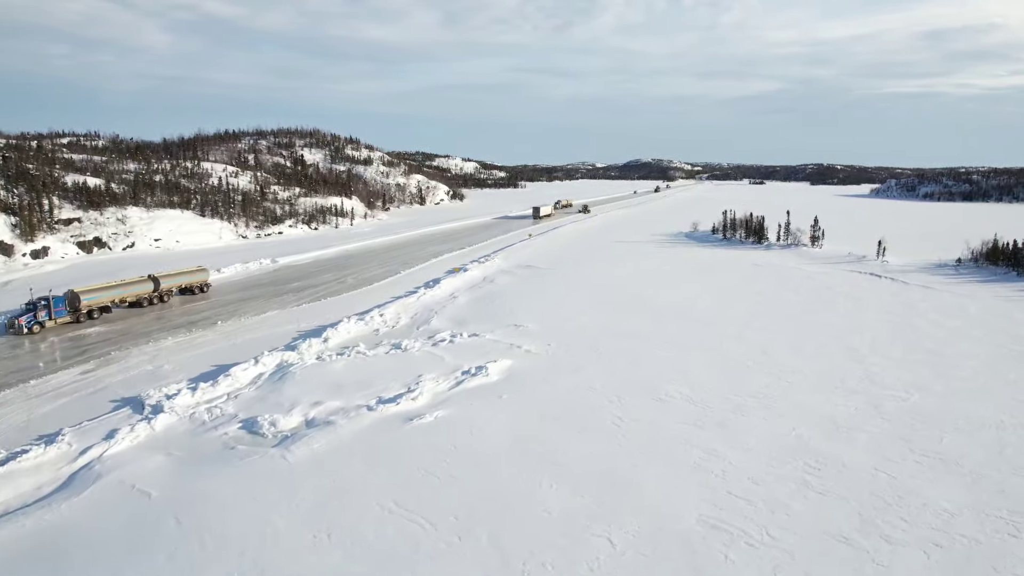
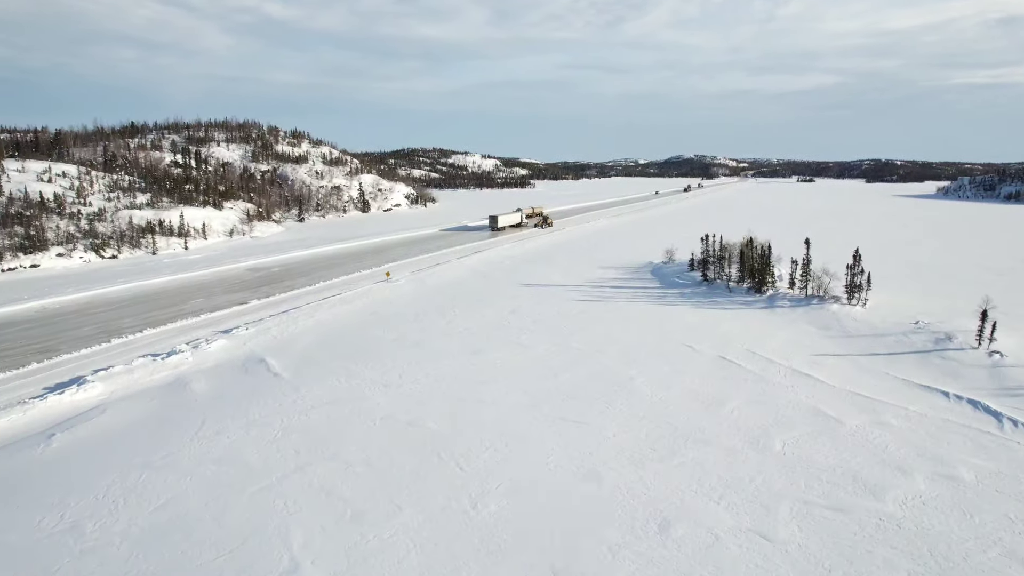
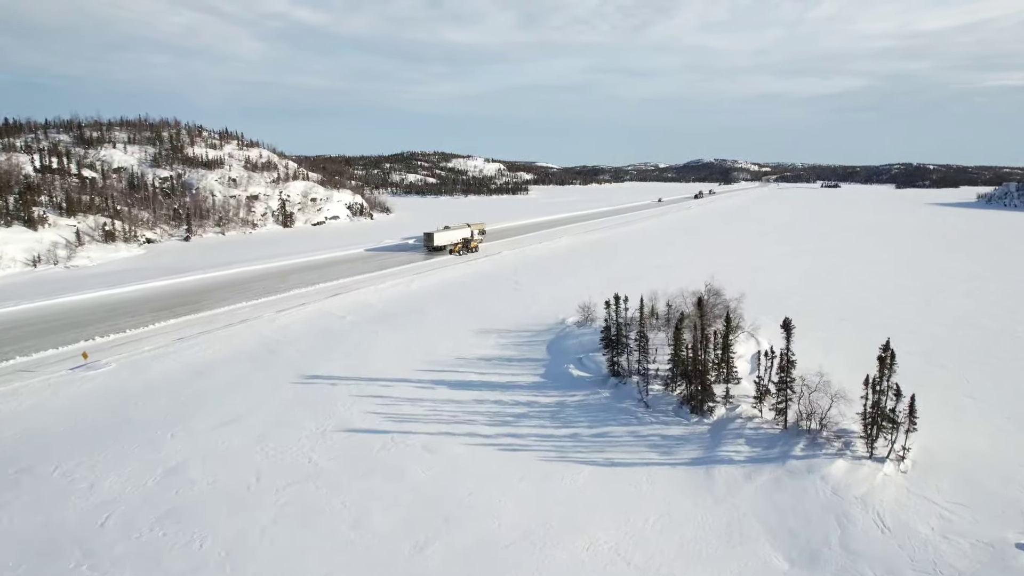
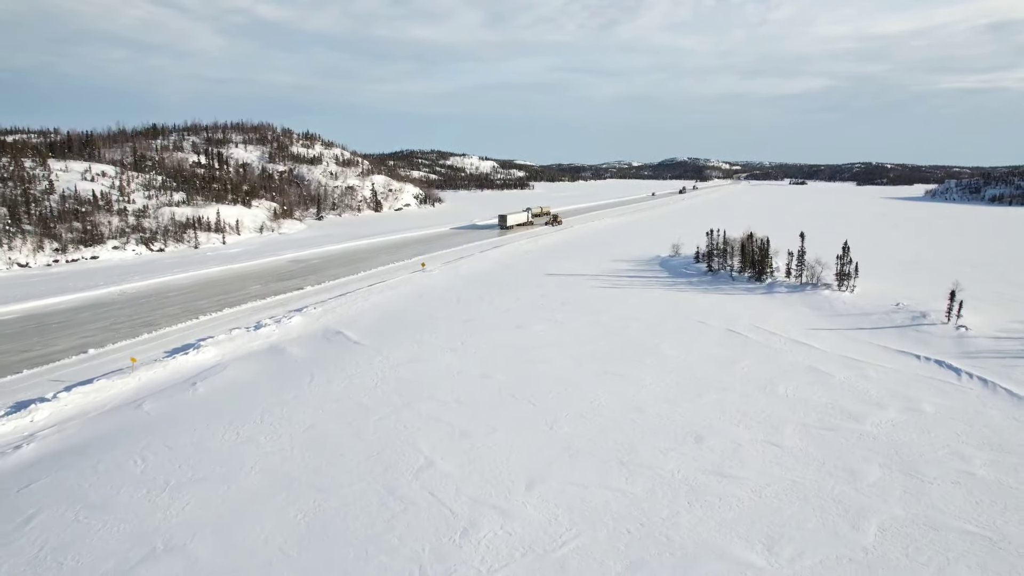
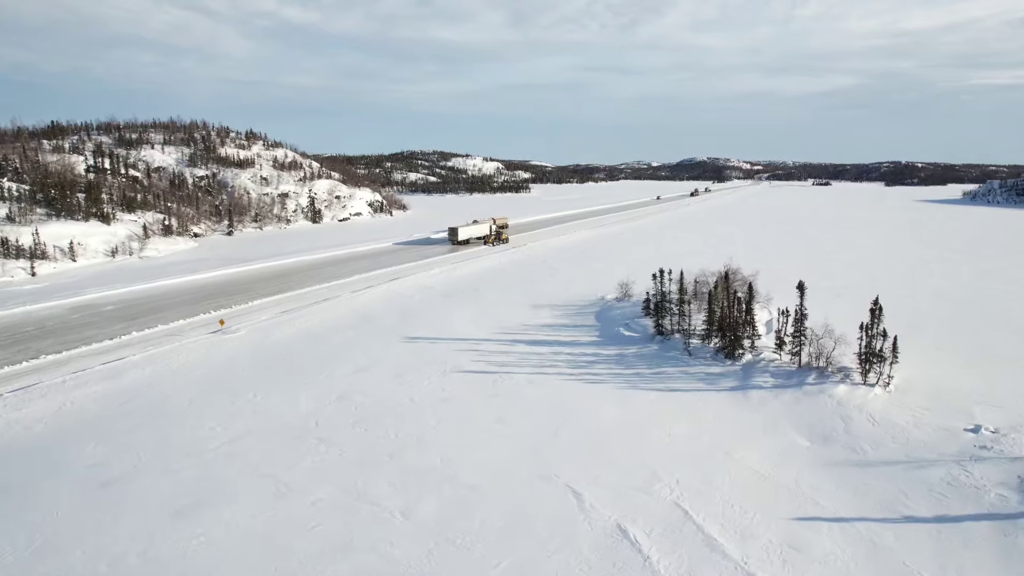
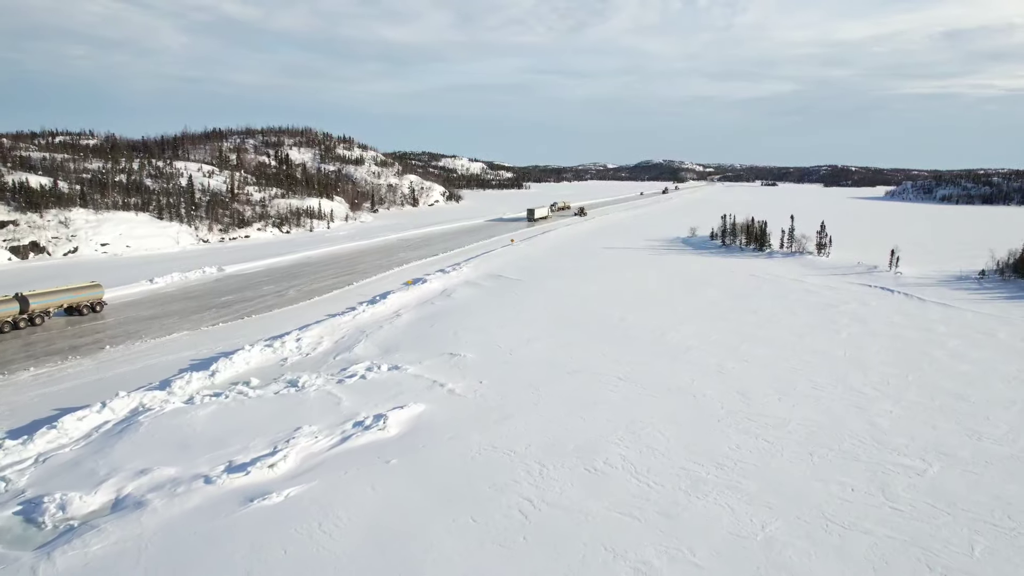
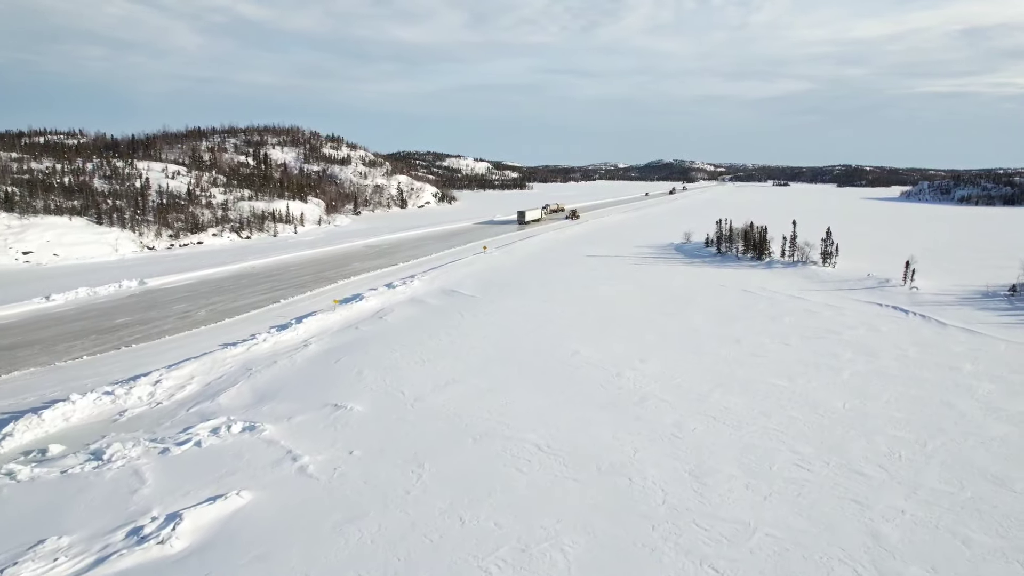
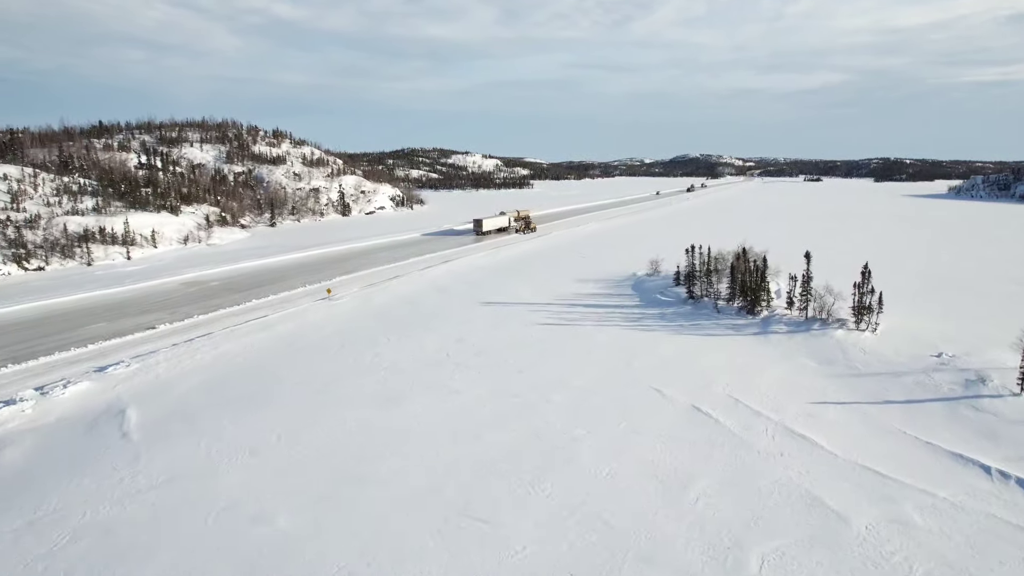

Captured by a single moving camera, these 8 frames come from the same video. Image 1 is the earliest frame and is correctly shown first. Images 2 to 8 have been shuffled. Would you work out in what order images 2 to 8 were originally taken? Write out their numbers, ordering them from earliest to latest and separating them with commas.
6, 7, 4, 2, 8, 5, 3
